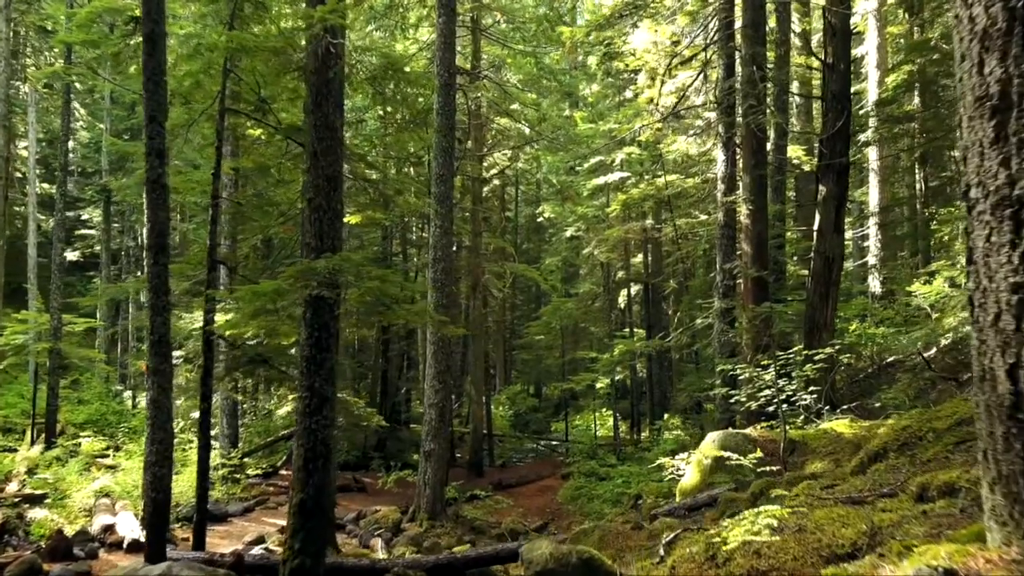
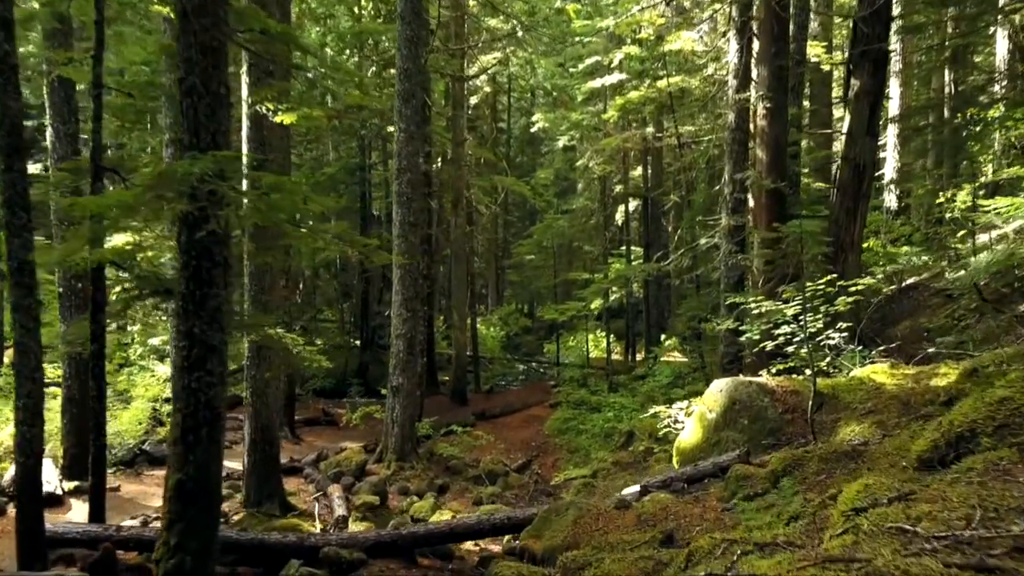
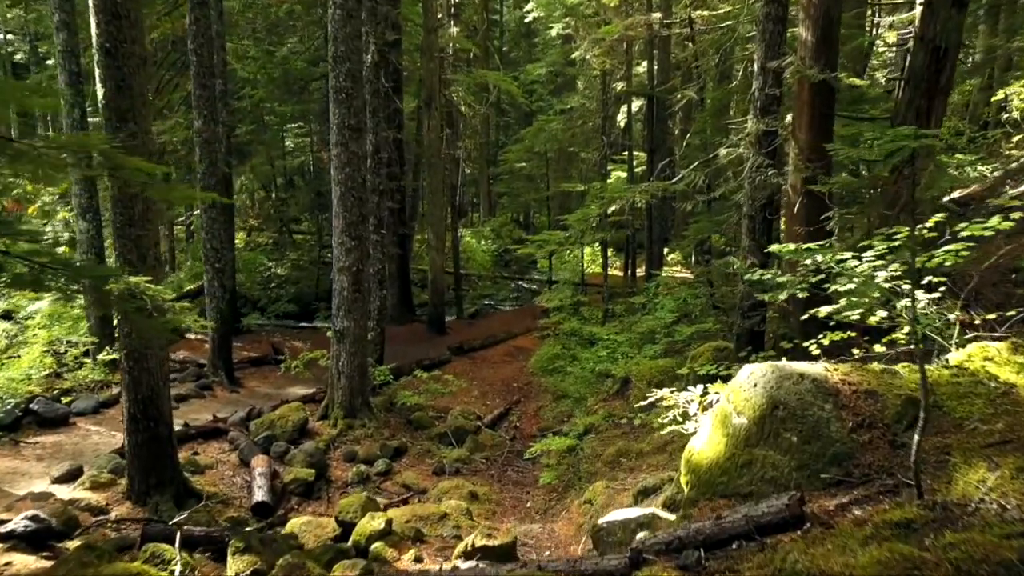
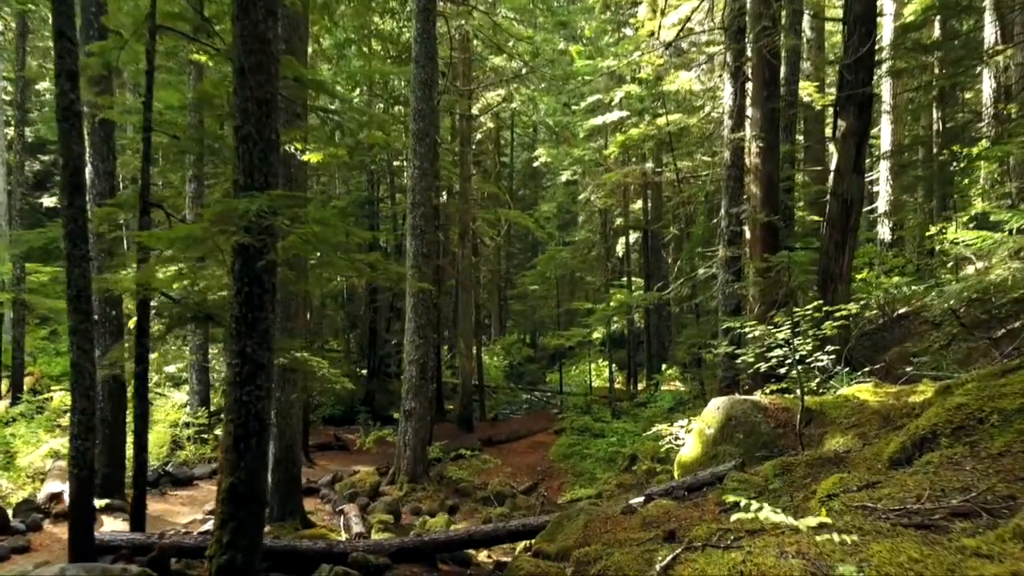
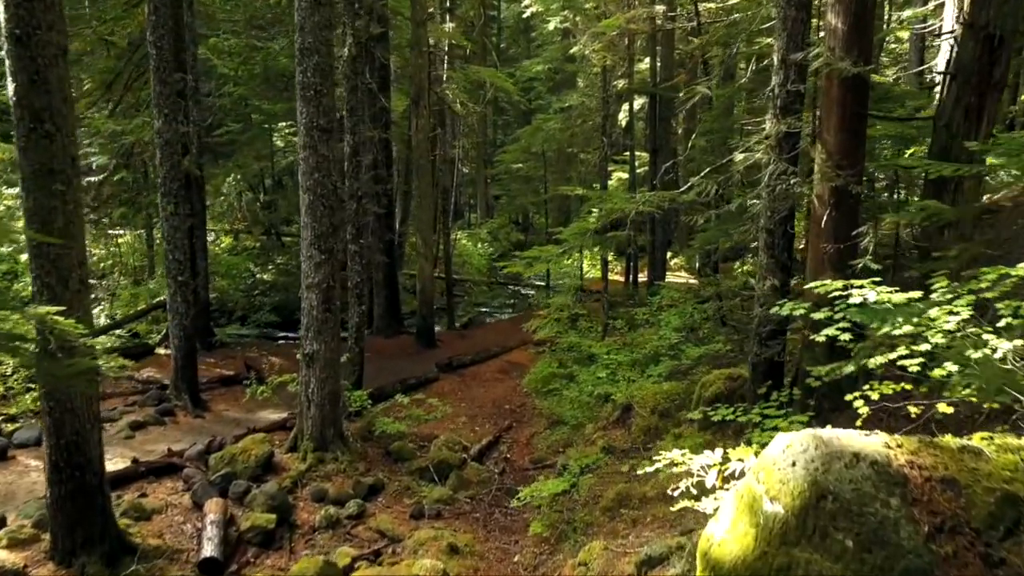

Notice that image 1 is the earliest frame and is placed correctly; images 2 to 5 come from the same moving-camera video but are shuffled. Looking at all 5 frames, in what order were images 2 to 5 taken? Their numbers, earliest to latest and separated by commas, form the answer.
4, 2, 3, 5
